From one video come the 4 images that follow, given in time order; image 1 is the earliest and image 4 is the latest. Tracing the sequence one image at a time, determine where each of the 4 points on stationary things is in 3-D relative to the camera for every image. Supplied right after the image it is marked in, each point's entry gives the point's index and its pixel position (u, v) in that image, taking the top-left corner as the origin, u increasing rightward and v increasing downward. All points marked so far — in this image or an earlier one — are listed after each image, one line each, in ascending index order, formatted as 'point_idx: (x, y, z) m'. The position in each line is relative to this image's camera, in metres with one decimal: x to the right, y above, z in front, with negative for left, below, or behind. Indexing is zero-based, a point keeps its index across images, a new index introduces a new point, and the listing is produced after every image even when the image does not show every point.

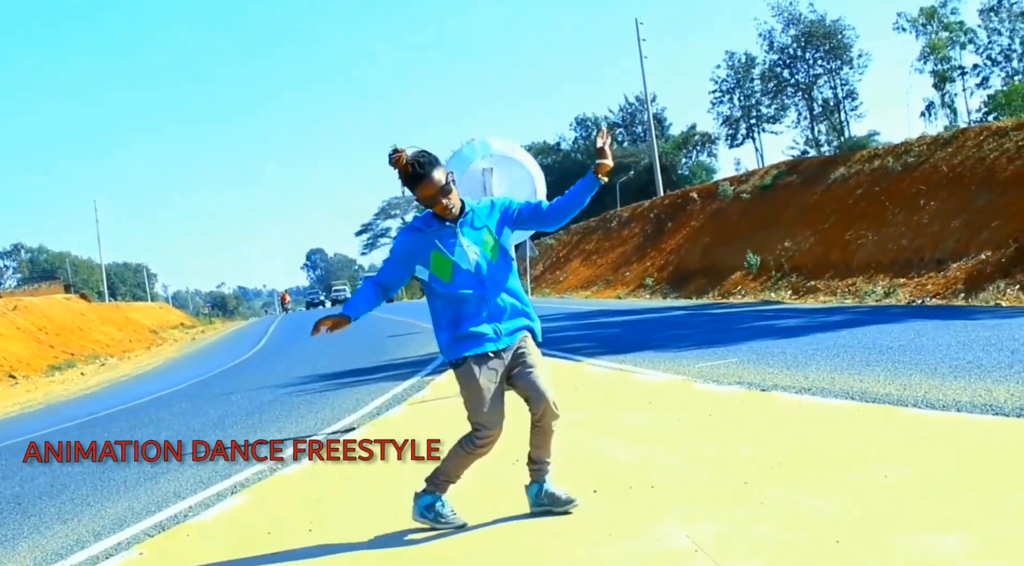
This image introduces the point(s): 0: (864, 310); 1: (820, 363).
0: (+5.3, -0.4, +17.5) m
1: (+3.2, -0.8, +12.2) m
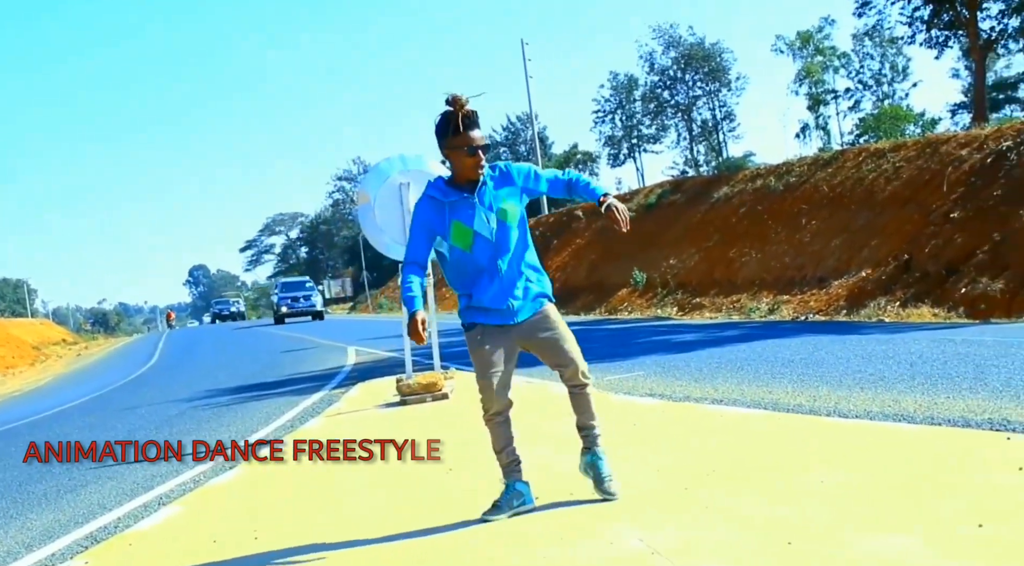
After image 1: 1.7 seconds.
0: (+3.8, -0.6, +17.9) m
1: (+2.3, -1.0, +12.4) m
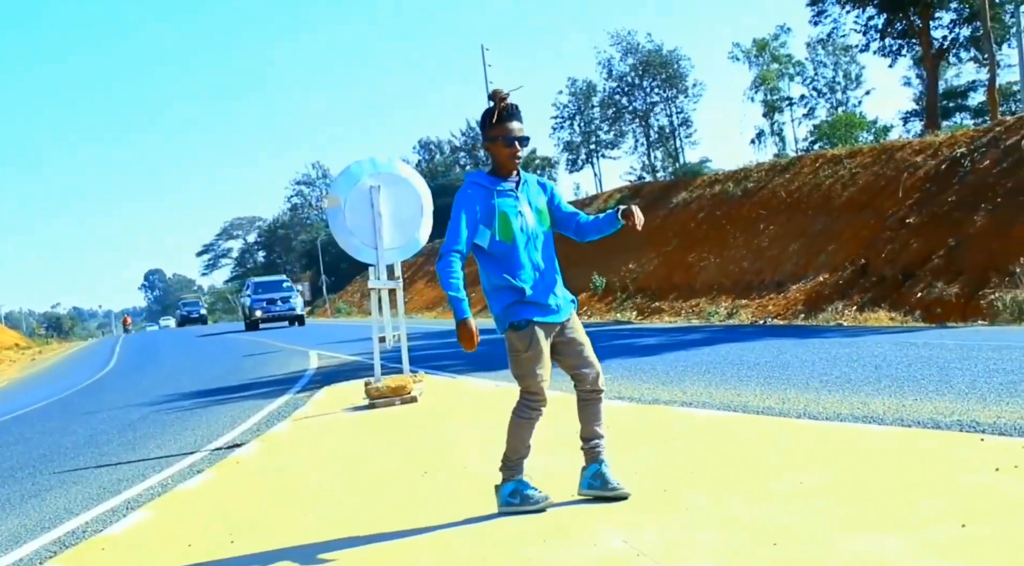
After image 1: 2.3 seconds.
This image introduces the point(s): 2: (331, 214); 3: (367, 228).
0: (+3.2, -0.7, +18.0) m
1: (+1.9, -1.0, +12.5) m
2: (-1.8, +0.7, +11.7) m
3: (-1.5, +0.5, +11.8) m
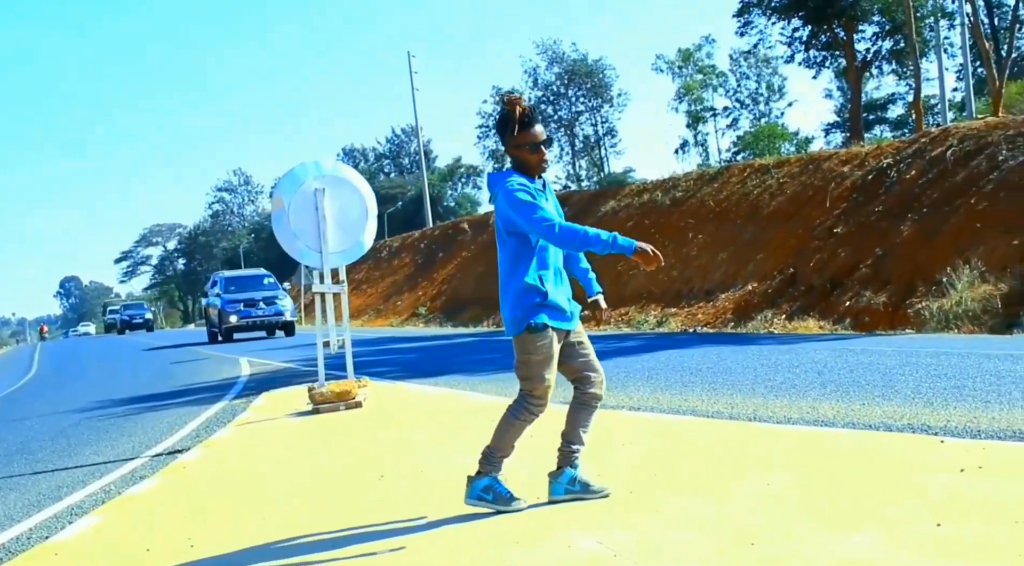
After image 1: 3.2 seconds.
0: (+2.2, -0.8, +18.1) m
1: (+1.3, -1.1, +12.4) m
2: (-2.3, +0.6, +11.4) m
3: (-2.0, +0.5, +11.5) m
